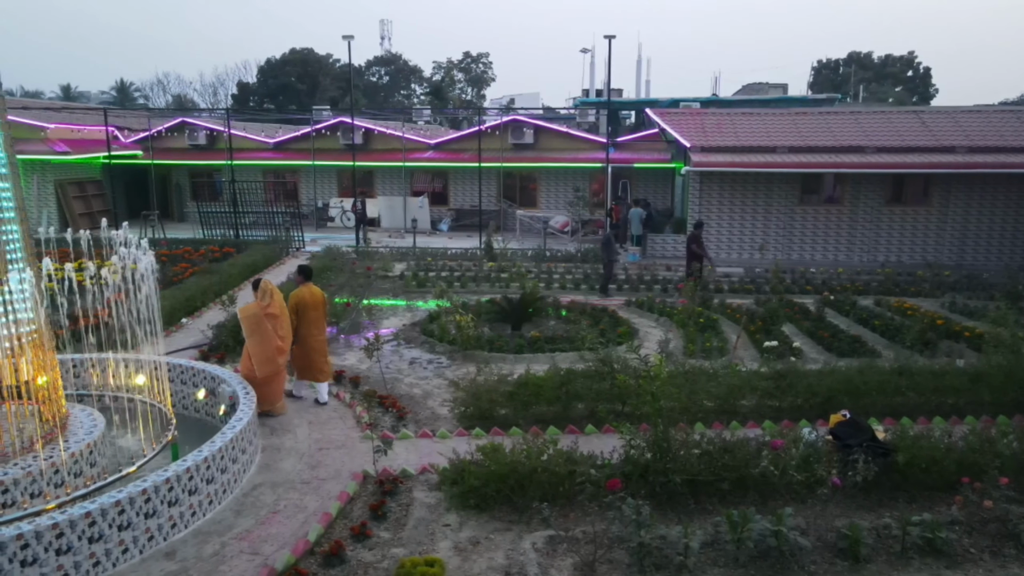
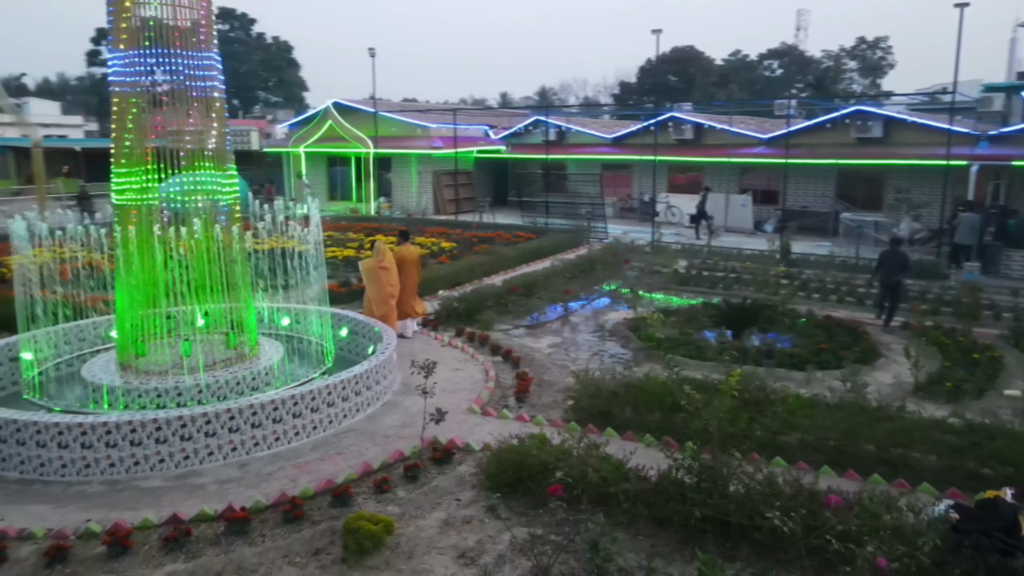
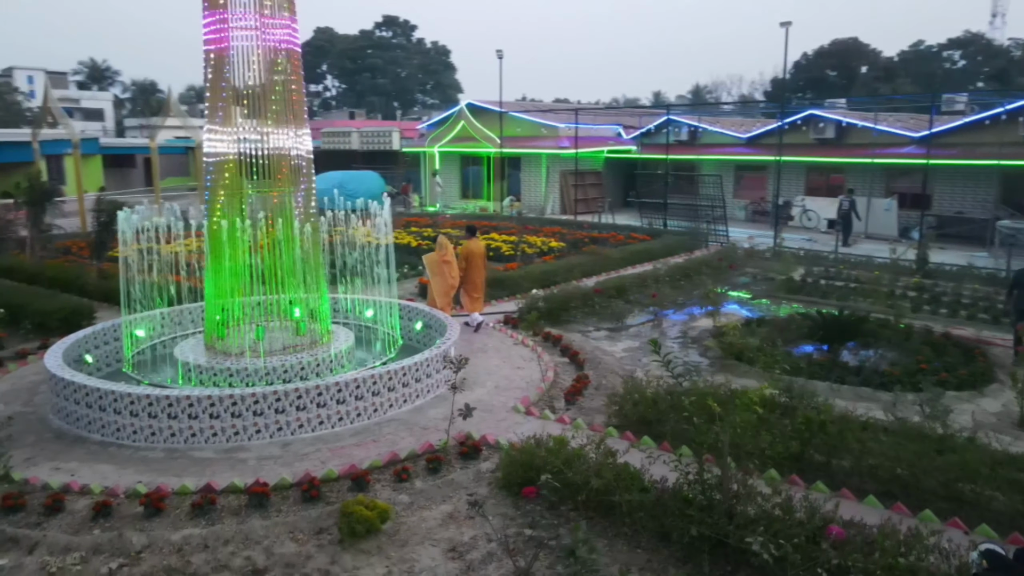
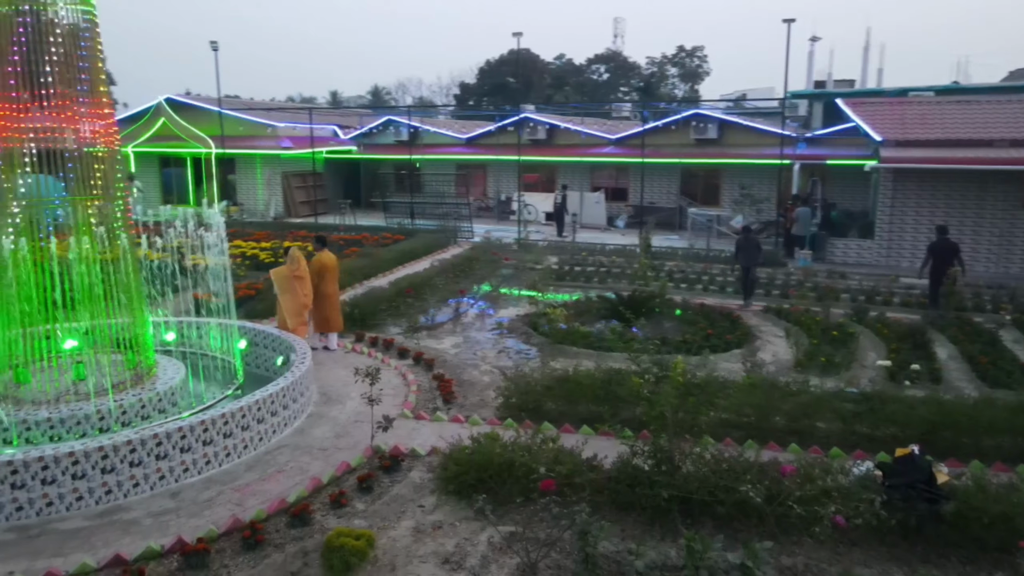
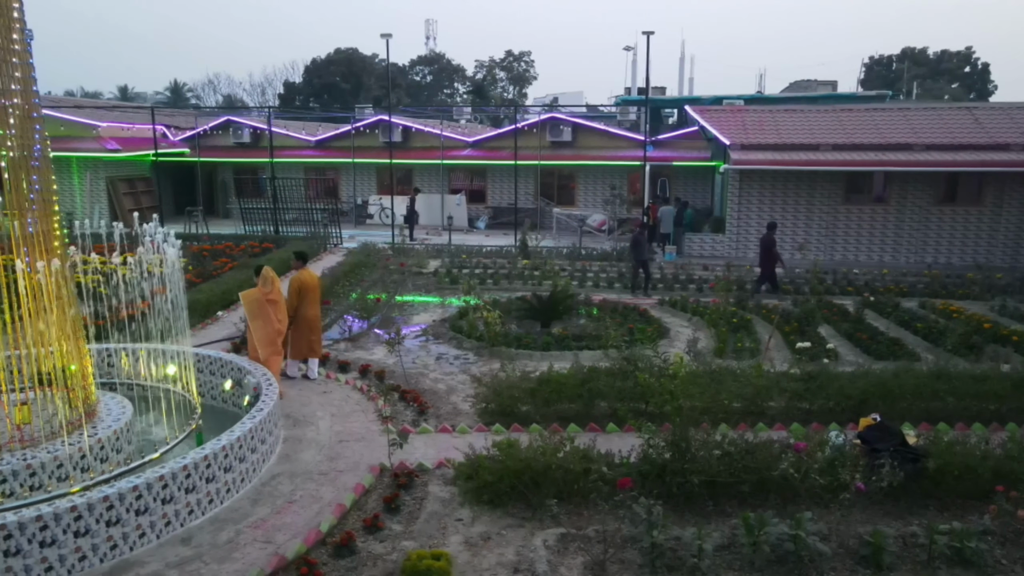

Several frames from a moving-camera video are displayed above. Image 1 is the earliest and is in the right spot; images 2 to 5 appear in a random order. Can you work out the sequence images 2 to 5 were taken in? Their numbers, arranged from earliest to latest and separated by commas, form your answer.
5, 4, 2, 3
